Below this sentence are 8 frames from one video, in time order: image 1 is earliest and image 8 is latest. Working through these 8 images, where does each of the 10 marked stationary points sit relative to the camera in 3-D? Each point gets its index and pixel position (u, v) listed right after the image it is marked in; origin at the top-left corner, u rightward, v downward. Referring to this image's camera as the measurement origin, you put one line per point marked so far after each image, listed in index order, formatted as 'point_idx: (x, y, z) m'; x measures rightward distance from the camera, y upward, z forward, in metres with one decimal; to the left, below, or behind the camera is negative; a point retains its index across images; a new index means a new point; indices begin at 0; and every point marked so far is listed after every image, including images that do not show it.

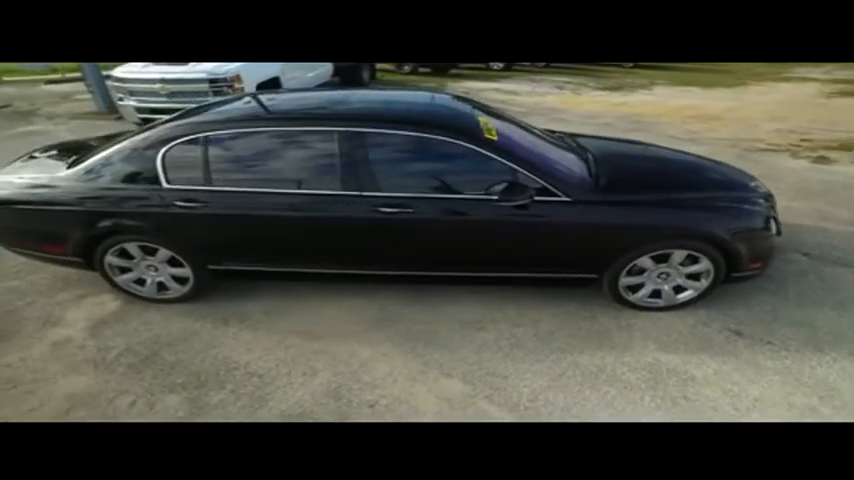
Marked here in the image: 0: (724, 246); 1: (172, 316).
0: (+1.8, 0.0, +3.2) m
1: (-1.6, -0.5, +3.3) m
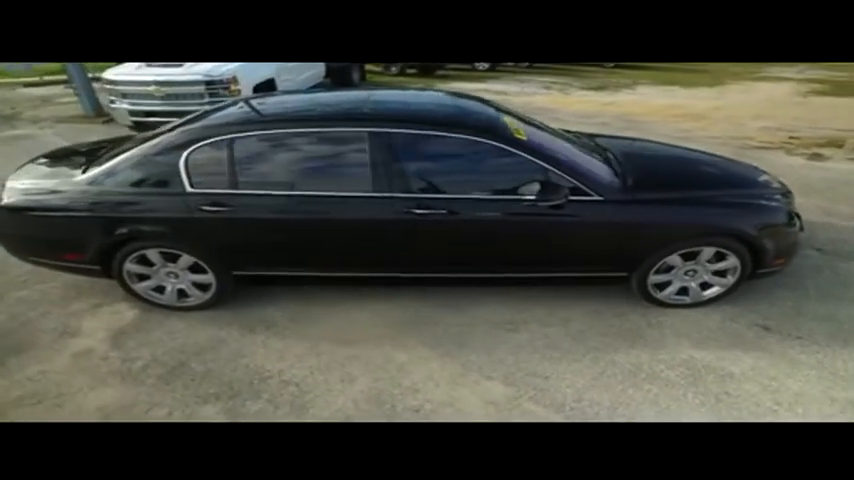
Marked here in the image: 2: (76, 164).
0: (+2.0, 0.0, +3.2) m
1: (-1.4, -0.5, +3.3) m
2: (-2.3, +0.5, +3.6) m
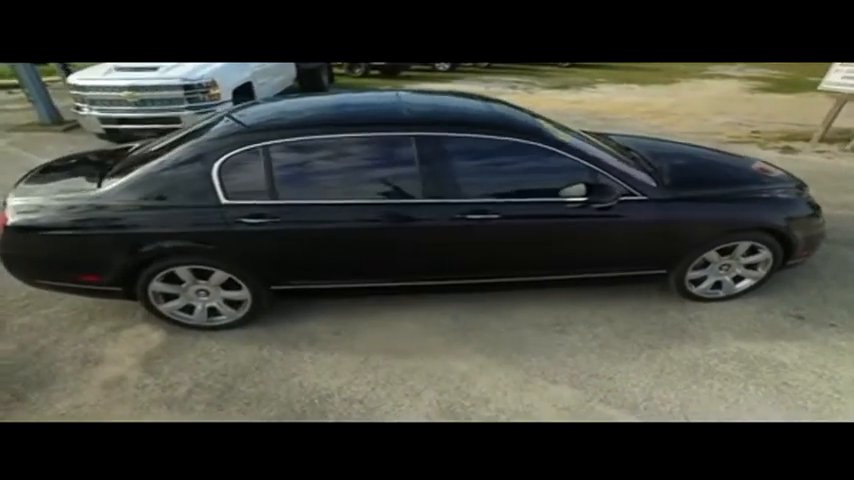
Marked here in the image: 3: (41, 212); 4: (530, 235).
0: (+2.2, 0.0, +3.3) m
1: (-1.1, -0.6, +3.1) m
2: (-2.1, +0.4, +3.3) m
3: (-2.2, +0.2, +3.0) m
4: (+0.6, 0.0, +3.2) m
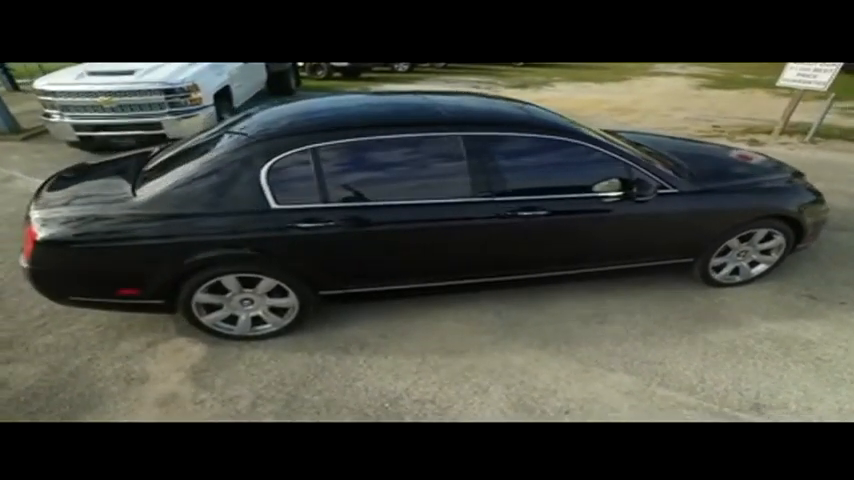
0: (+2.5, +0.1, +3.6) m
1: (-0.8, -0.6, +3.0) m
2: (-1.8, +0.3, +3.1) m
3: (-1.9, +0.1, +2.8) m
4: (+0.9, +0.1, +3.3) m
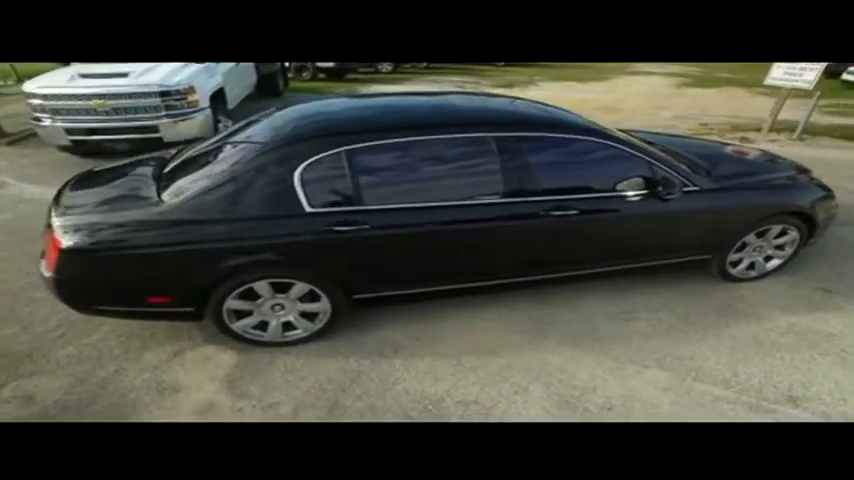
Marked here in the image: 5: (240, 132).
0: (+2.6, +0.2, +3.7) m
1: (-0.6, -0.7, +3.0) m
2: (-1.7, +0.3, +3.0) m
3: (-1.7, 0.0, +2.8) m
4: (+1.1, +0.1, +3.3) m
5: (-1.2, +0.7, +3.5) m
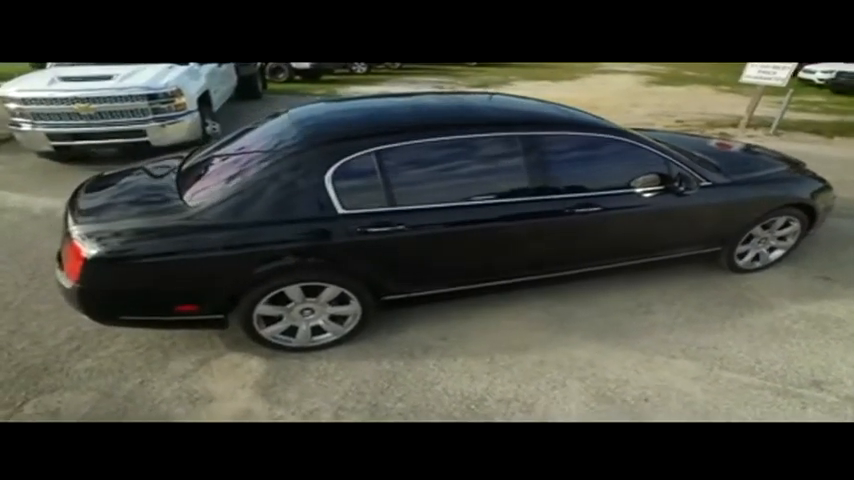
0: (+2.7, +0.2, +3.8) m
1: (-0.4, -0.7, +2.9) m
2: (-1.5, +0.2, +3.0) m
3: (-1.5, 0.0, +2.7) m
4: (+1.2, +0.1, +3.4) m
5: (-1.1, +0.7, +3.5) m
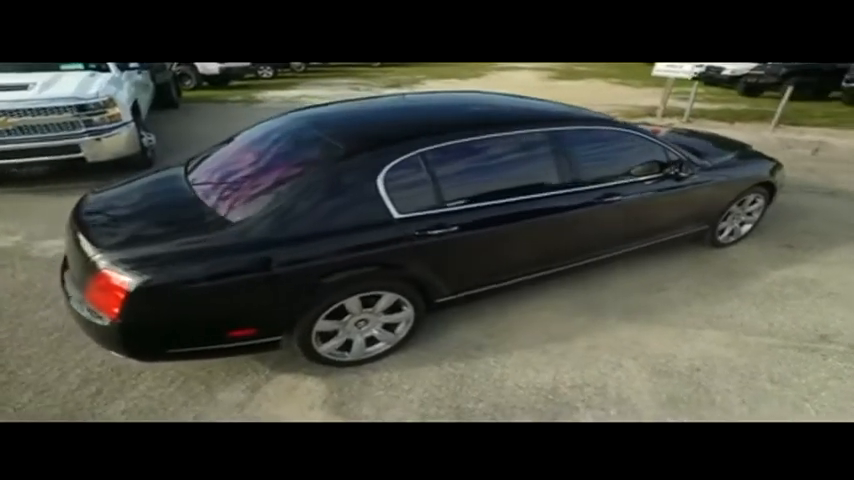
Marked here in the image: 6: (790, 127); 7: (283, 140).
0: (+2.8, +0.4, +4.3) m
1: (-0.1, -0.7, +2.9) m
2: (-1.2, +0.1, +2.7) m
3: (-1.2, -0.1, +2.4) m
4: (+1.4, +0.2, +3.6) m
5: (-1.0, +0.6, +3.3) m
6: (+5.9, +1.8, +8.7) m
7: (-0.8, +0.6, +3.1) m
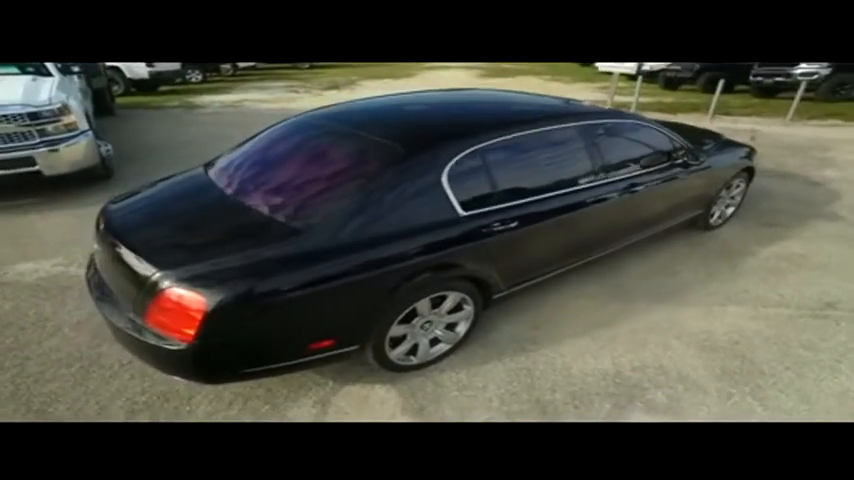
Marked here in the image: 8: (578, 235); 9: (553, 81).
0: (+2.8, +0.6, +4.7) m
1: (+0.2, -0.7, +2.8) m
2: (-0.9, +0.1, +2.5) m
3: (-0.8, -0.1, +2.2) m
4: (+1.5, +0.3, +3.8) m
5: (-0.7, +0.6, +3.1) m
6: (+5.3, +2.2, +9.4) m
7: (-0.6, +0.5, +3.0) m
8: (+1.0, 0.0, +3.4) m
9: (+4.3, +5.3, +17.9) m
